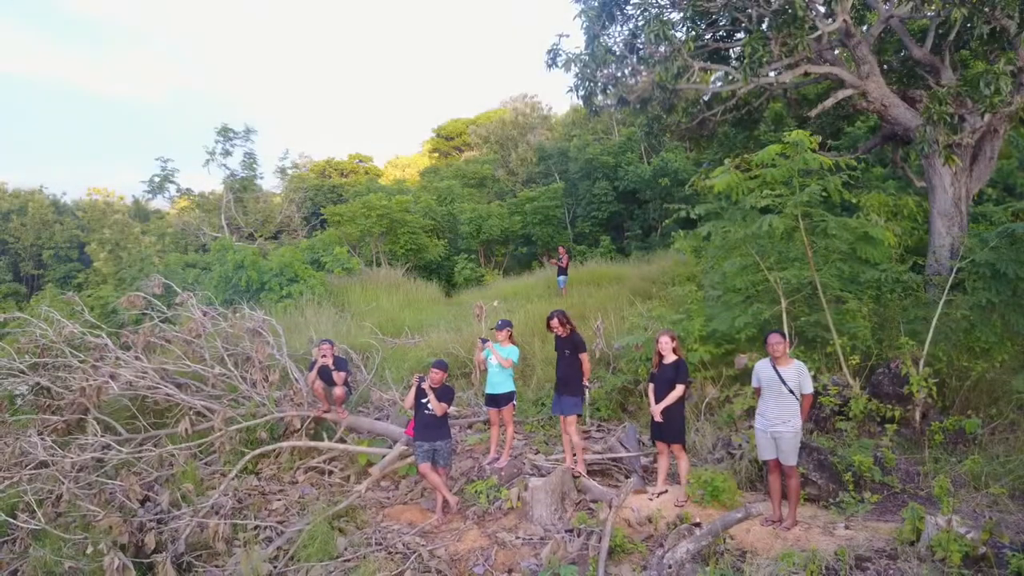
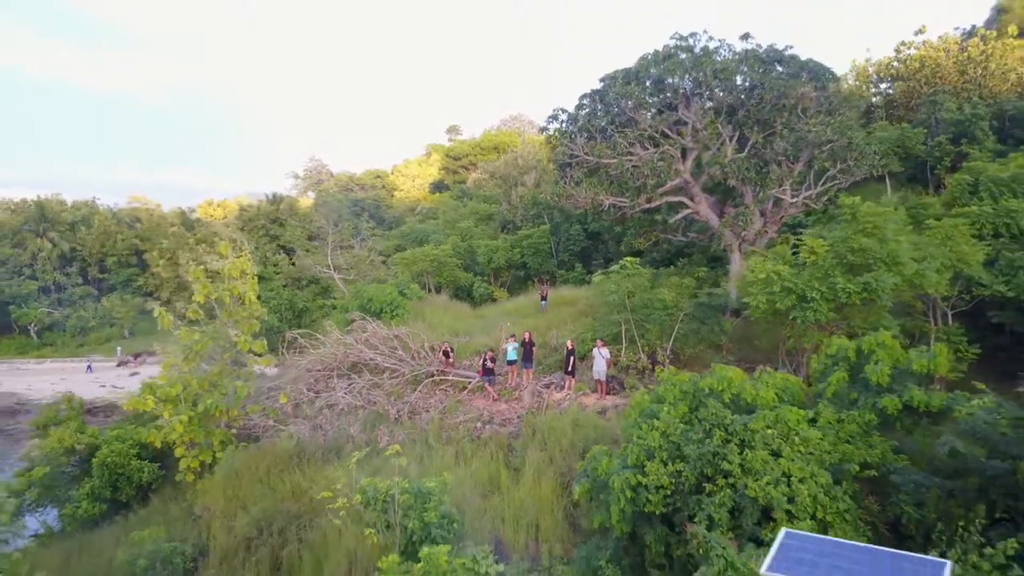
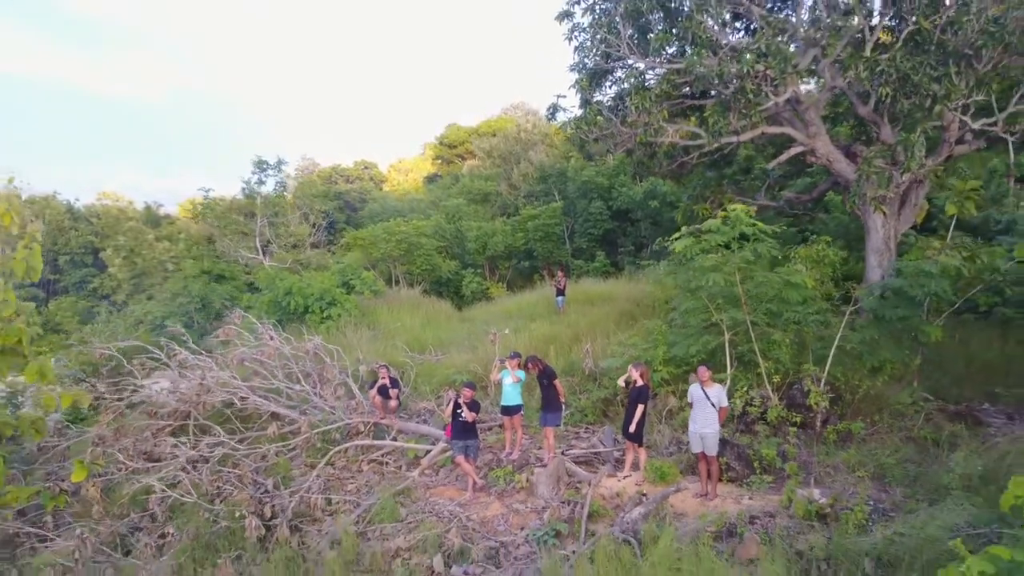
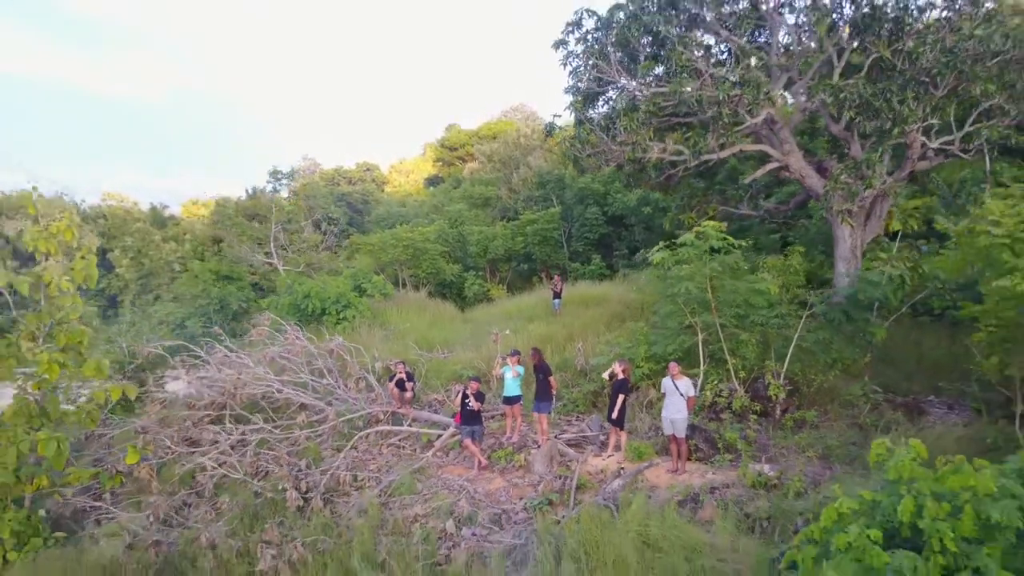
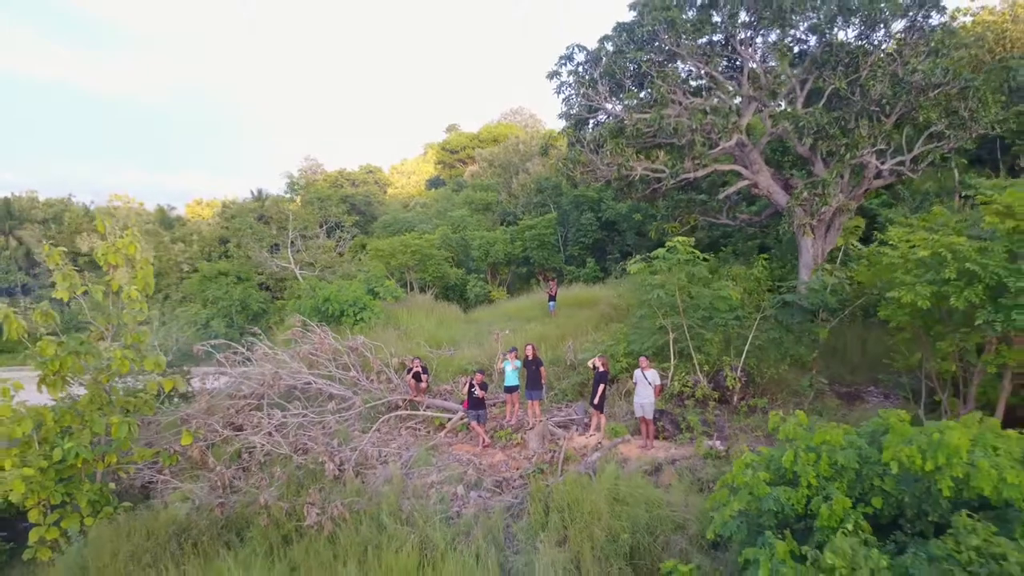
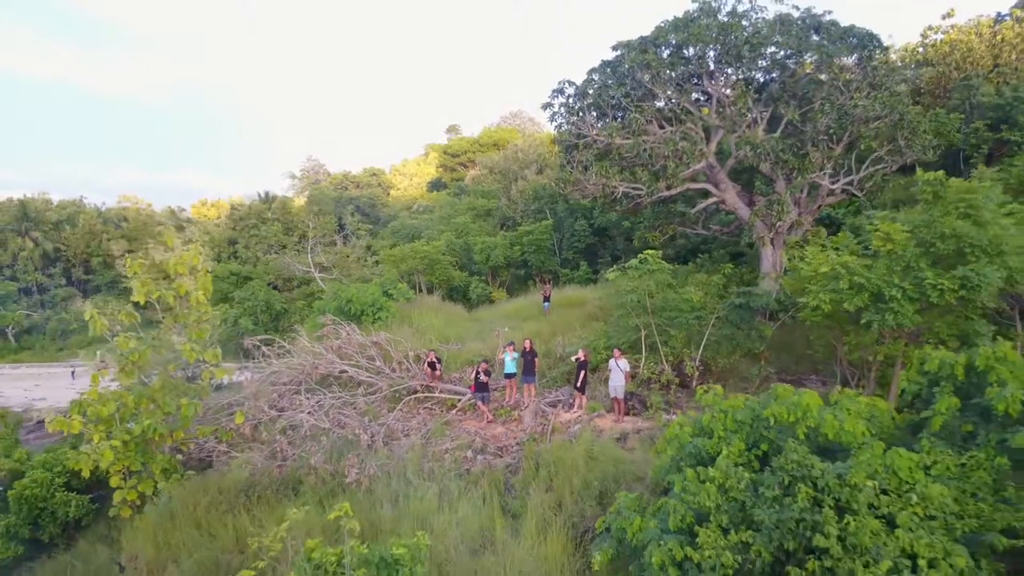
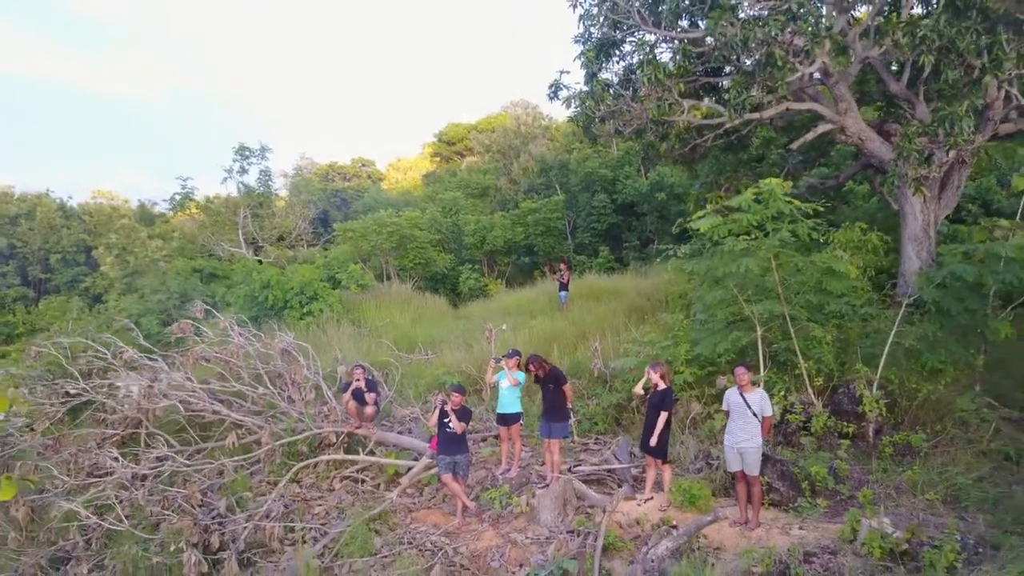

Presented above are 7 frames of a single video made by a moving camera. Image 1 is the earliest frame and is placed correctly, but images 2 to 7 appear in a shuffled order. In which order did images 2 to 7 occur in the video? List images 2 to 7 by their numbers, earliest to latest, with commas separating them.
7, 3, 4, 5, 6, 2
